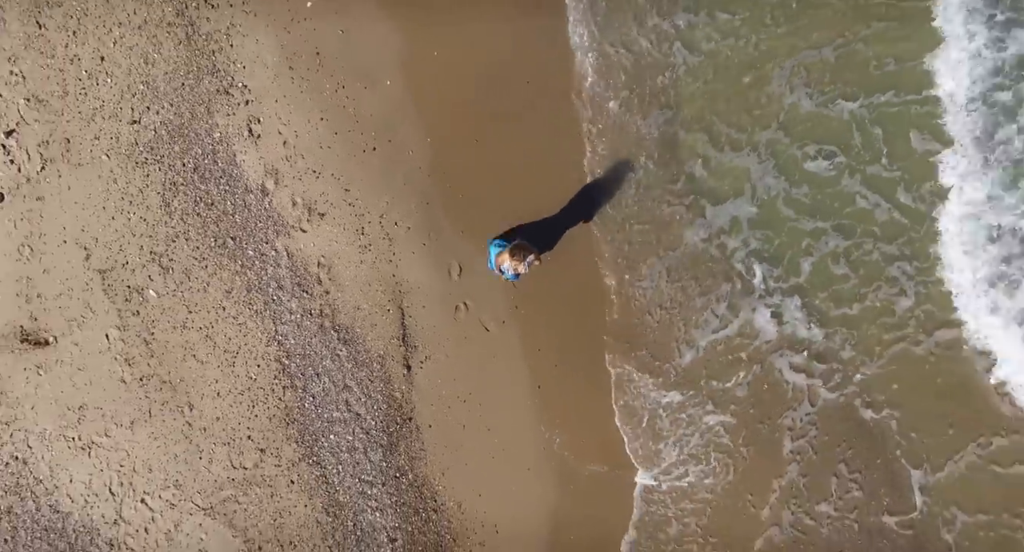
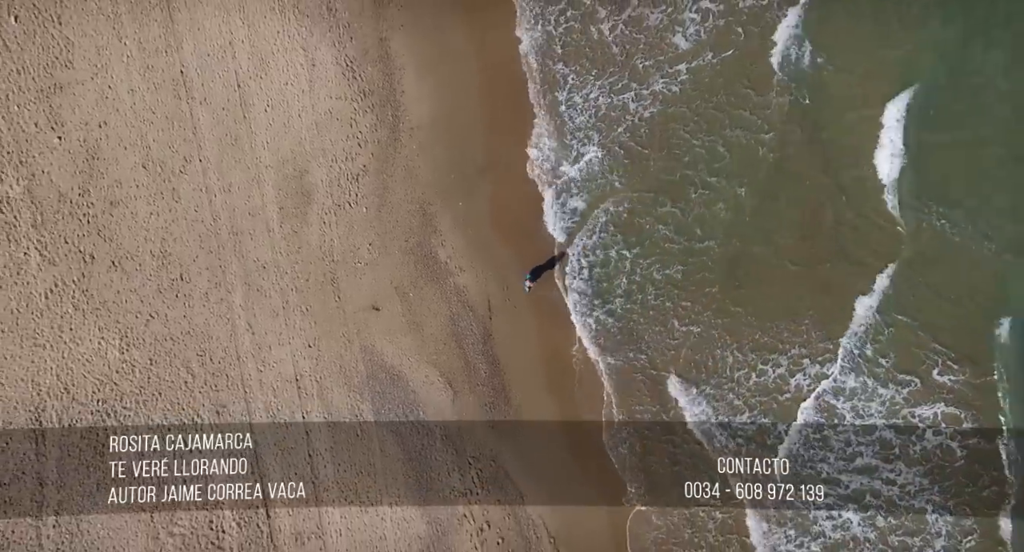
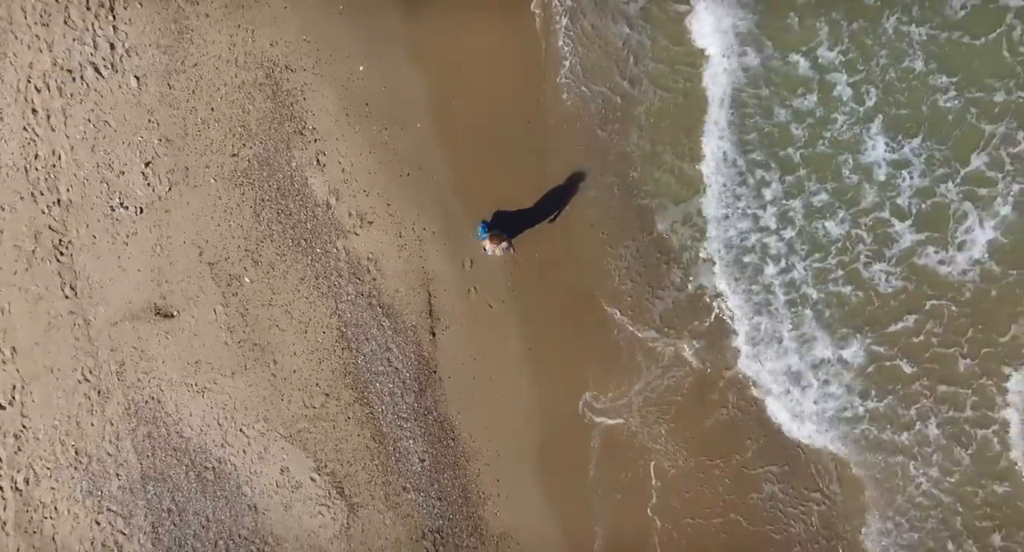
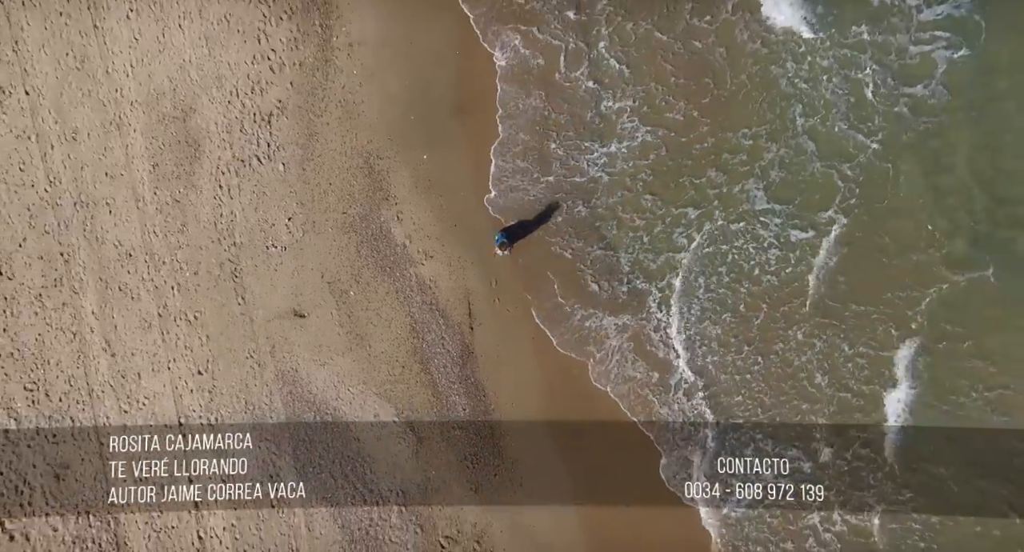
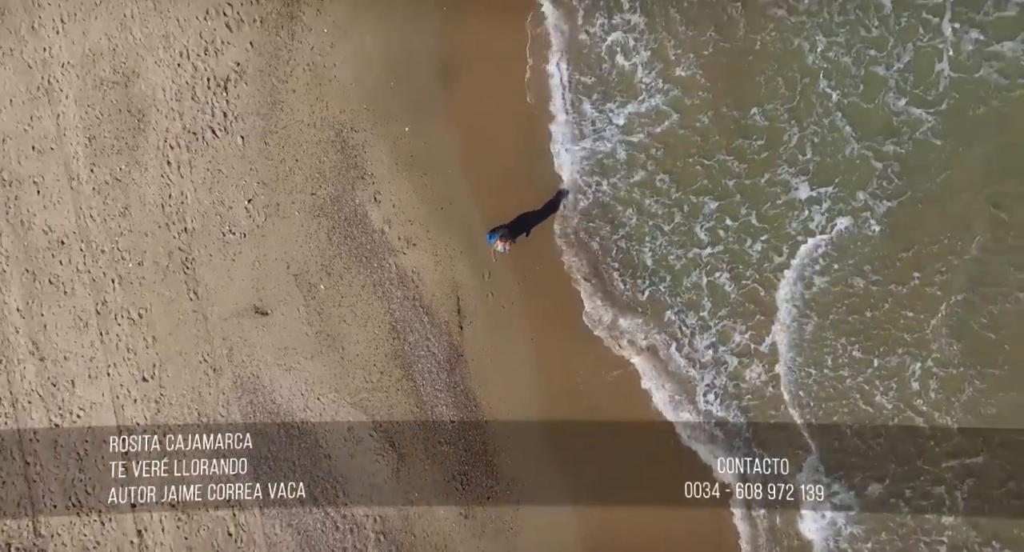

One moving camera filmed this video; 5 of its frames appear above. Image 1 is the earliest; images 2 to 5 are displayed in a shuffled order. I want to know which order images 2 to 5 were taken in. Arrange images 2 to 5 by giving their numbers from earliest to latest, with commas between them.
3, 5, 4, 2
